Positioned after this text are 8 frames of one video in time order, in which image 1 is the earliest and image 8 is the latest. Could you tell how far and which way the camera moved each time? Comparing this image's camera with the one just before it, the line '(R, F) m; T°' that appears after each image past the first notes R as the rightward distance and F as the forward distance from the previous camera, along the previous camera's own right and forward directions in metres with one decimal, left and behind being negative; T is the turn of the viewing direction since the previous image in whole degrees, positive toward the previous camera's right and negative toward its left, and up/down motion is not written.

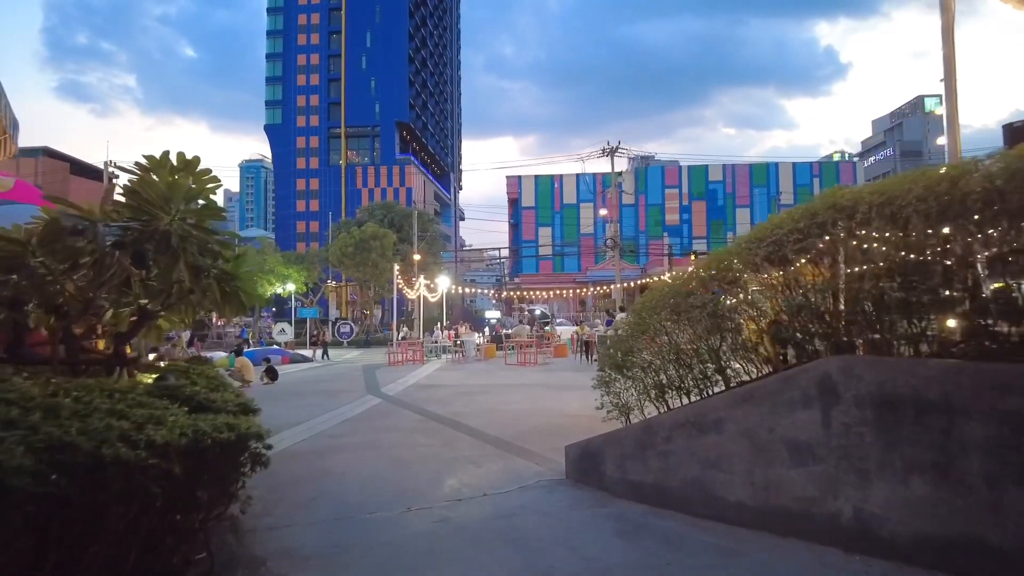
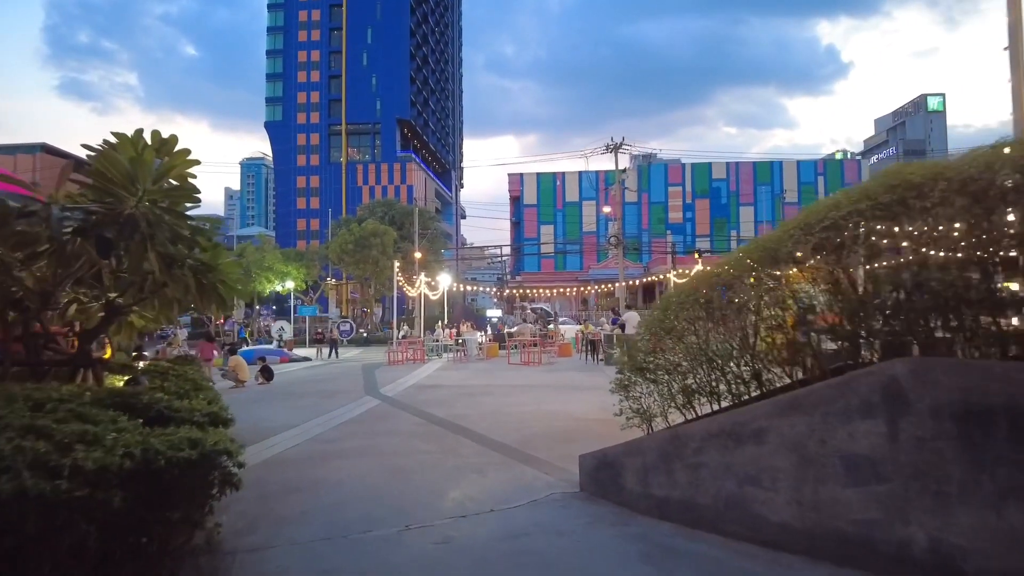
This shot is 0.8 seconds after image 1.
(-0.1, +0.6) m; 0°
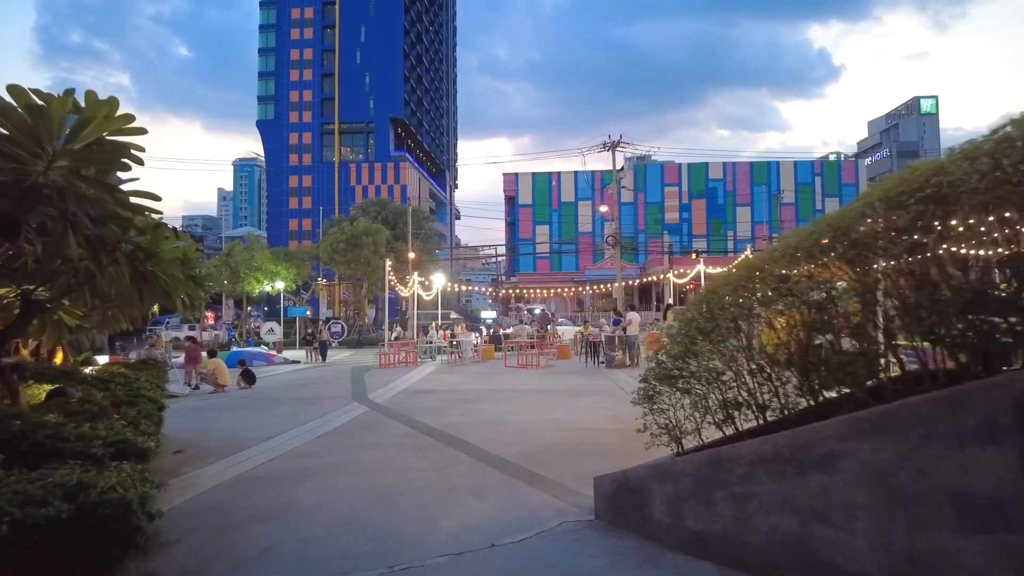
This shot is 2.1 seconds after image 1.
(-0.1, +1.0) m; +1°
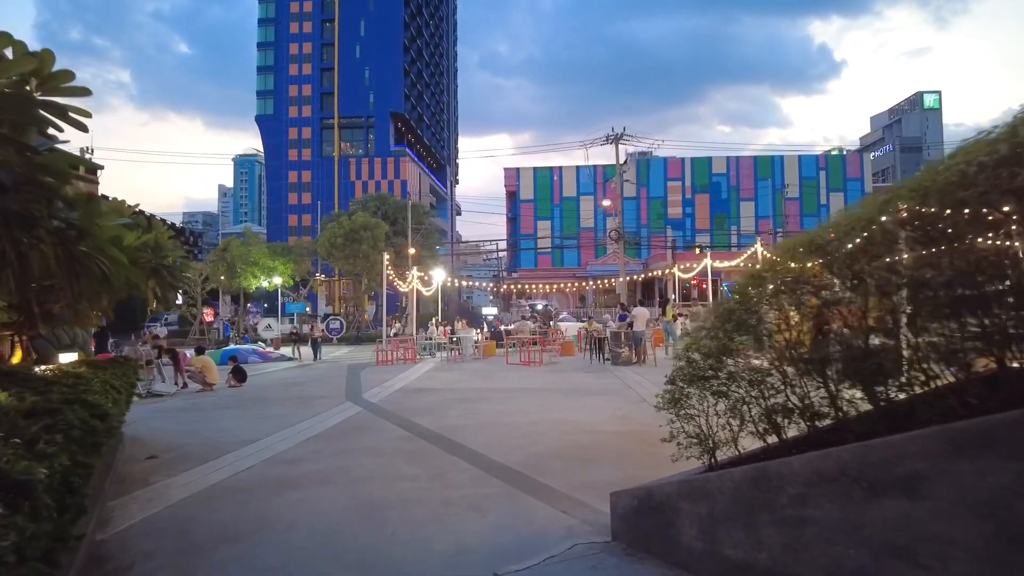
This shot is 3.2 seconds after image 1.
(0.0, +0.8) m; 0°
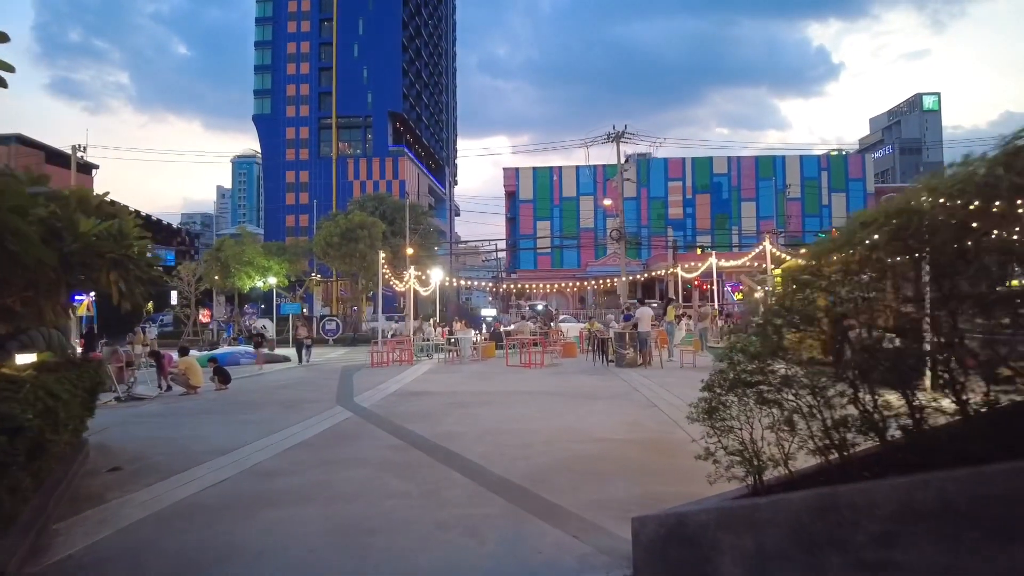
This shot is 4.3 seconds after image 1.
(0.0, +0.8) m; 0°
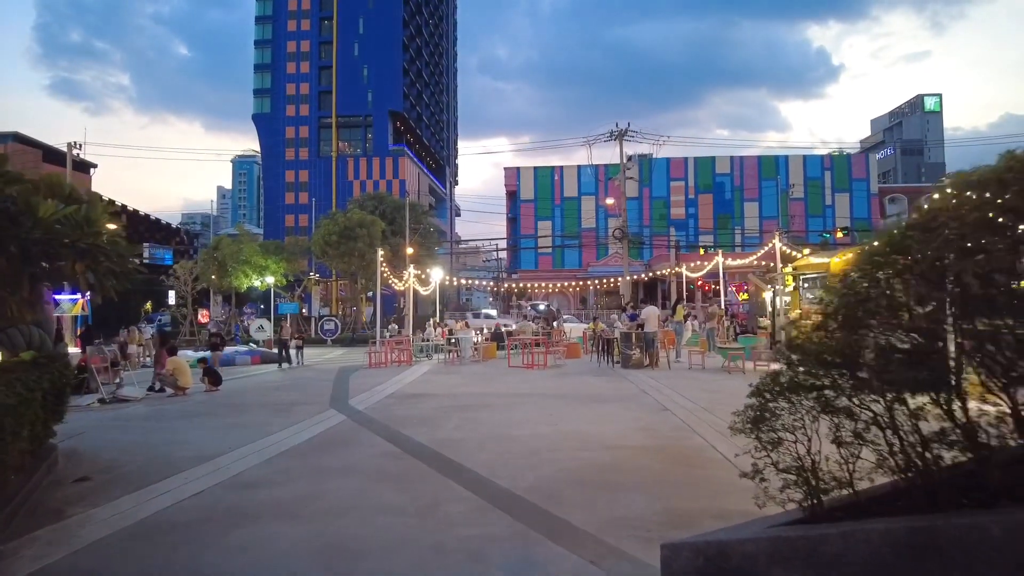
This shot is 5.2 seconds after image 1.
(-0.1, +0.6) m; 0°
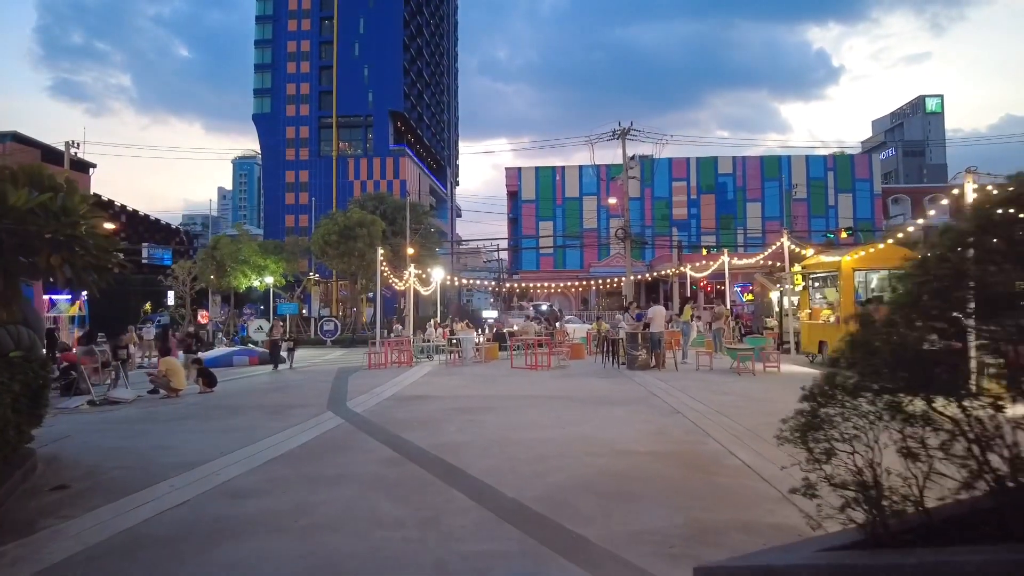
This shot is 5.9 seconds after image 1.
(-0.1, +0.4) m; 0°
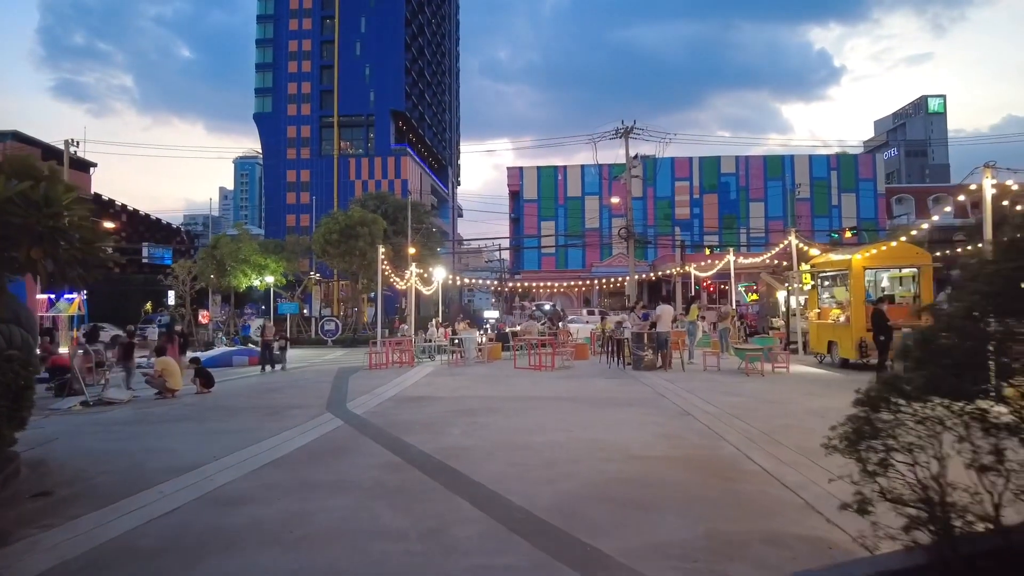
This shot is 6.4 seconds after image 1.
(-0.1, +0.3) m; 0°
